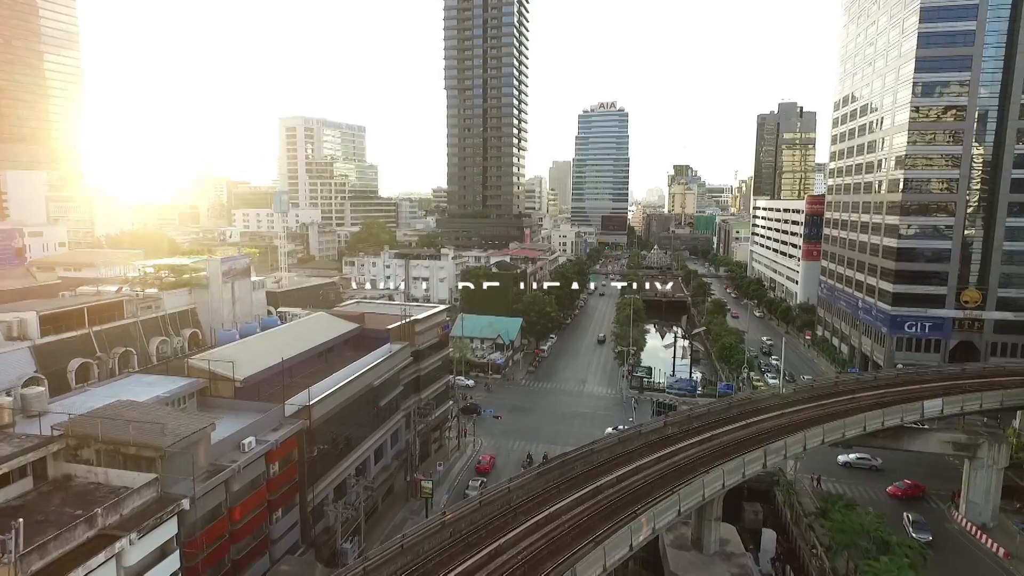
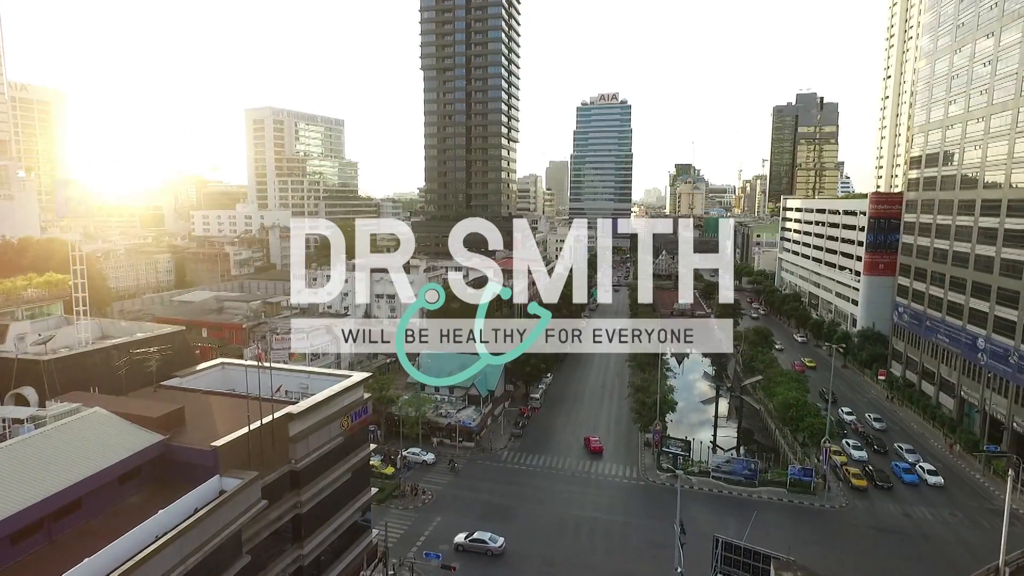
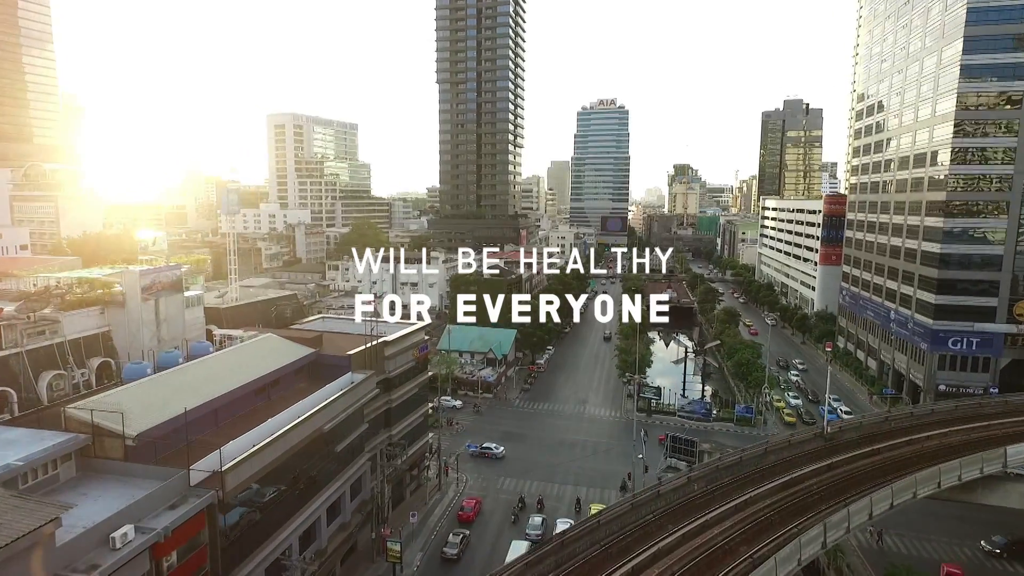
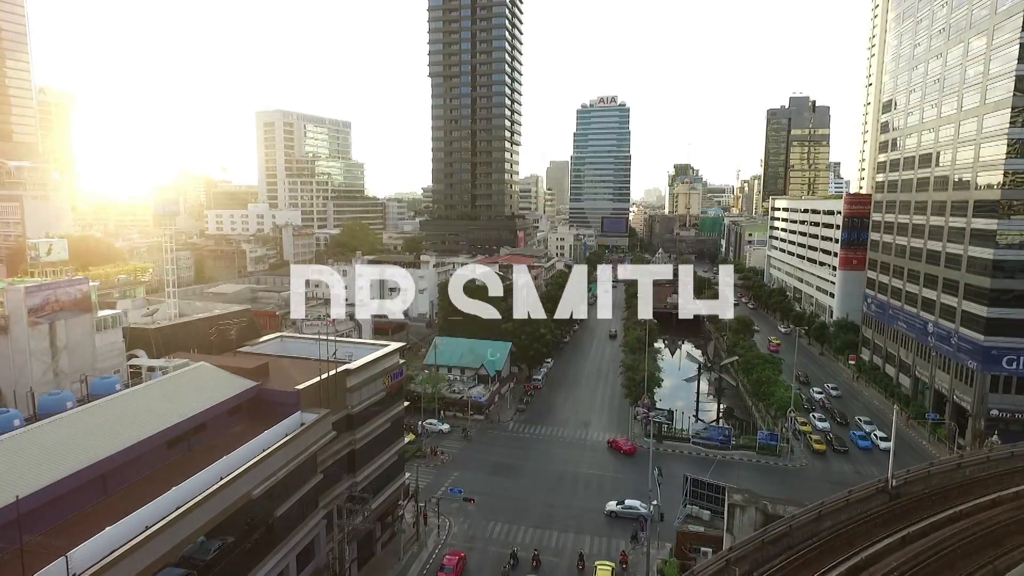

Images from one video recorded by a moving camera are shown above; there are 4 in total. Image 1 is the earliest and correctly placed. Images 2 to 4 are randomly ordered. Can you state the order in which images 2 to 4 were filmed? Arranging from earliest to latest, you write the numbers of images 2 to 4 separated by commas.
3, 4, 2
